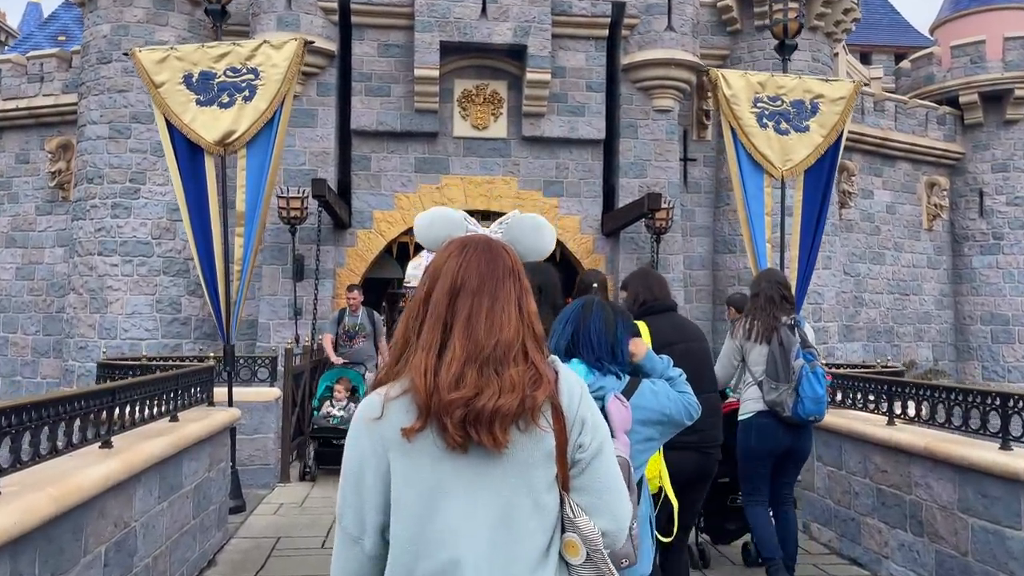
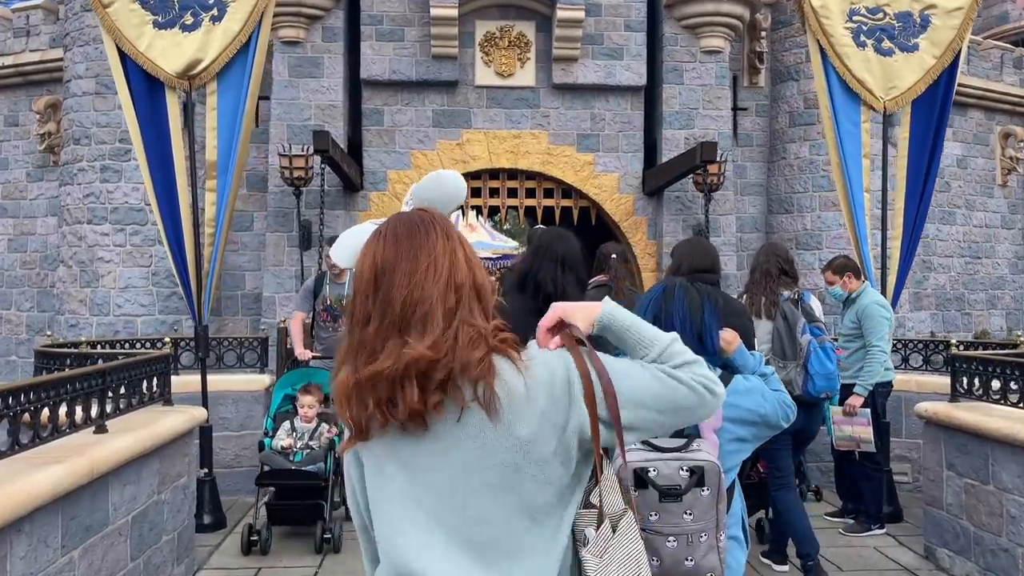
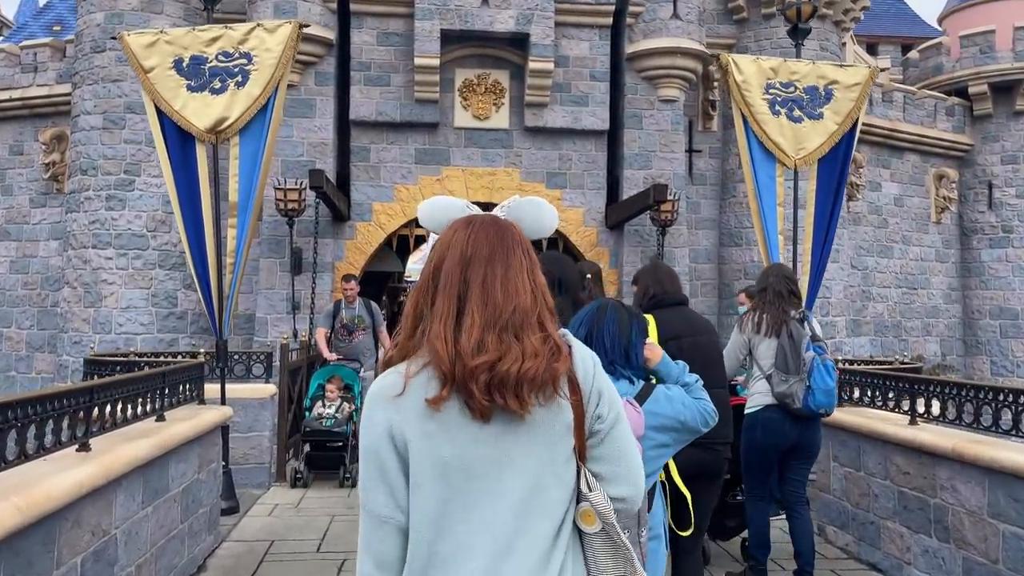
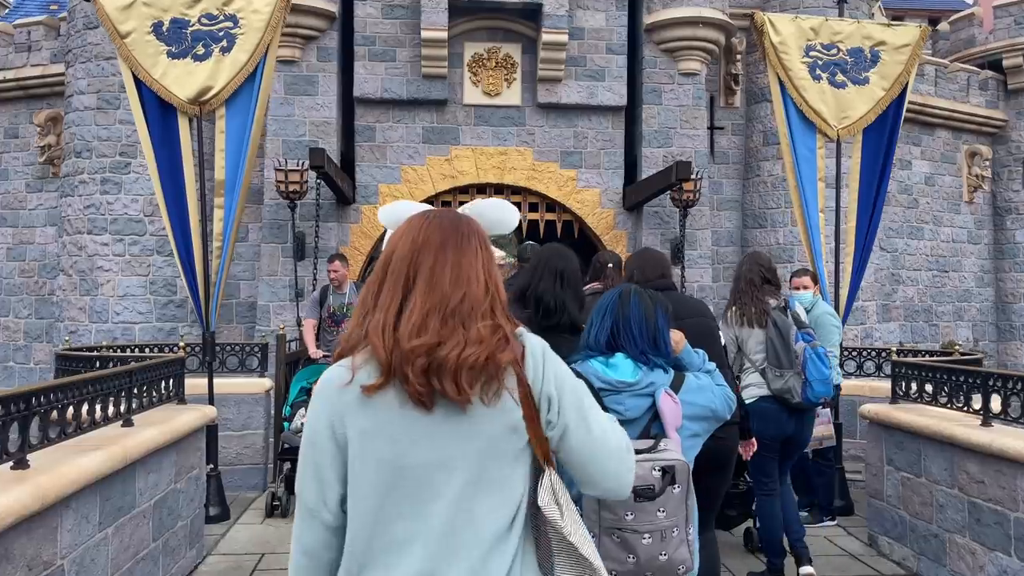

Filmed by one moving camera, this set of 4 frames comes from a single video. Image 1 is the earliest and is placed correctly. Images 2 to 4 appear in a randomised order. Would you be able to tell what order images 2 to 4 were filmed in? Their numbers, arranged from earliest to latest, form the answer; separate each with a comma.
3, 4, 2
